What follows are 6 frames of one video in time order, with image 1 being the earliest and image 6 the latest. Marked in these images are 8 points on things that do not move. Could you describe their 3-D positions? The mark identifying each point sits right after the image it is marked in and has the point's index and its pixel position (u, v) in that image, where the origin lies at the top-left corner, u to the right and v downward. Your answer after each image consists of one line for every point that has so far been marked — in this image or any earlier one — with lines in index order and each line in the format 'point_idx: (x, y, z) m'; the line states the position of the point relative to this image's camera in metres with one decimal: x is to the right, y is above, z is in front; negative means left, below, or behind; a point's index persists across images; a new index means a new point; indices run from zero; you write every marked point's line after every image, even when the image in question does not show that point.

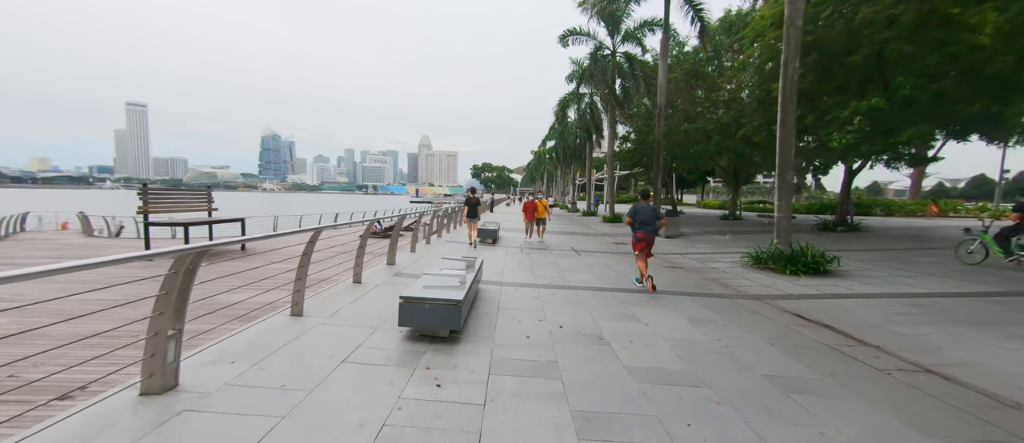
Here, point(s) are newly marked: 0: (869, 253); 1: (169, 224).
0: (+9.8, -0.9, +9.6) m
1: (-12.2, -0.1, +12.5) m
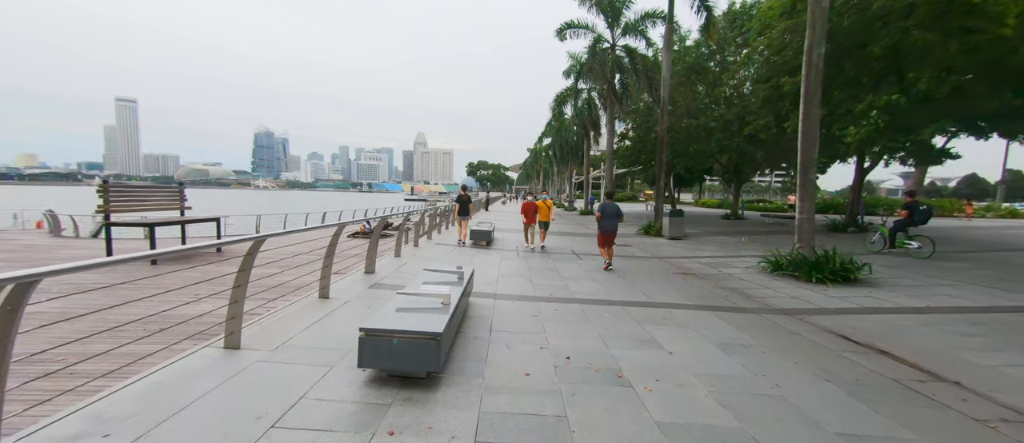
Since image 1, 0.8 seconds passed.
0: (+9.7, -0.9, +8.9) m
1: (-12.3, -0.1, +11.5) m
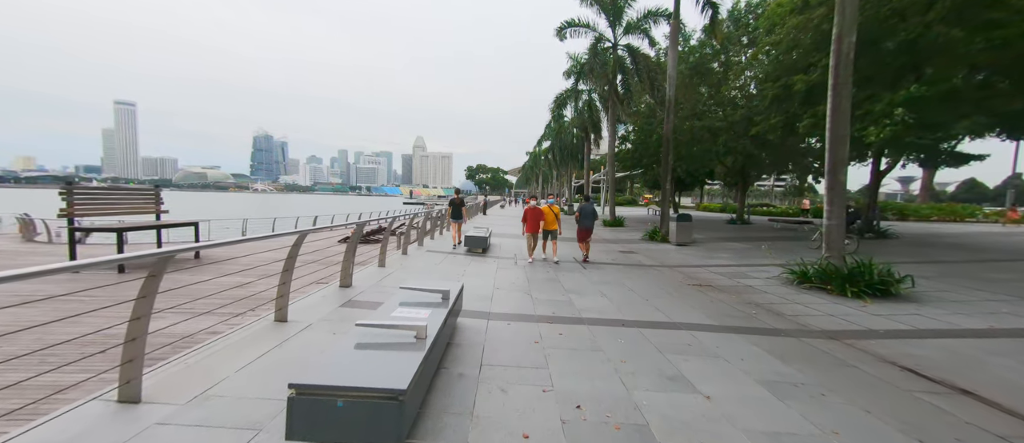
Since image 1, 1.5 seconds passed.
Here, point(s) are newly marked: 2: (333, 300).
0: (+9.6, -1.1, +8.2) m
1: (-12.4, -0.2, +10.7) m
2: (-2.5, -1.1, +4.9) m
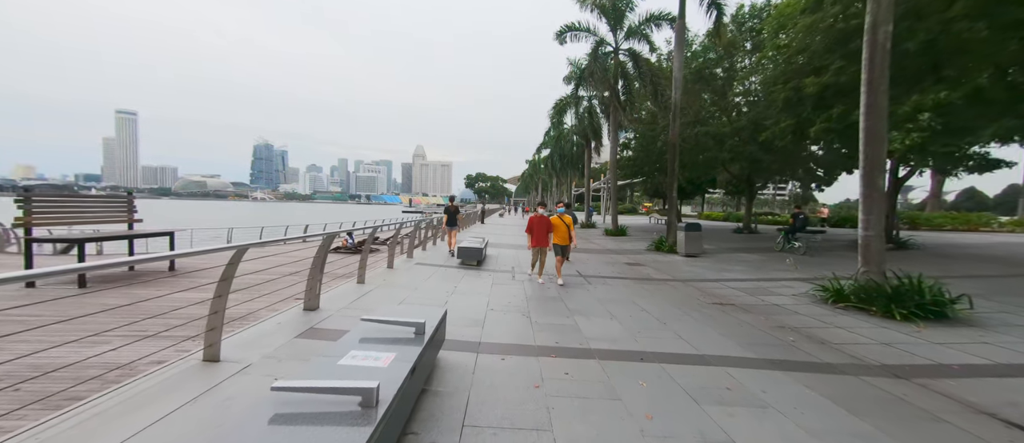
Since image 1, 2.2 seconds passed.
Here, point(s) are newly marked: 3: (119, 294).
0: (+9.6, -1.3, +7.4) m
1: (-12.5, -0.5, +9.9) m
2: (-2.6, -1.2, +4.1) m
3: (-8.5, -1.6, +7.6) m
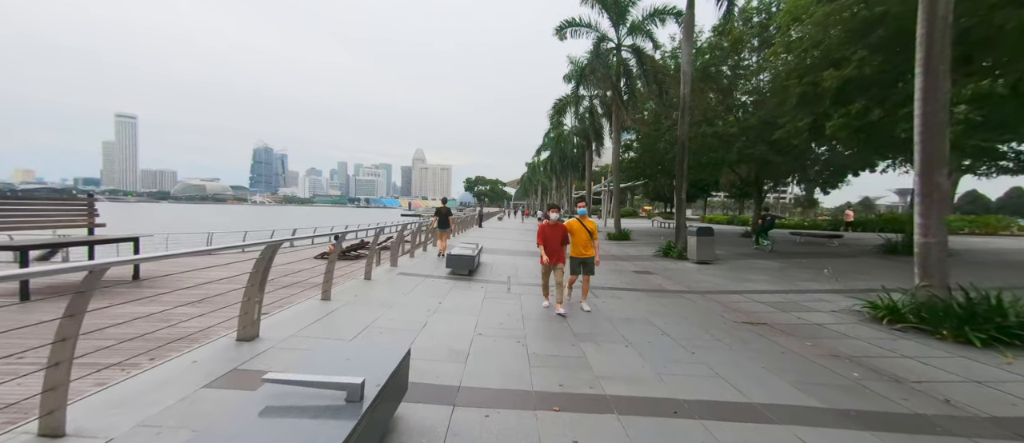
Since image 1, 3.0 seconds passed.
0: (+9.5, -1.4, +6.4) m
1: (-12.6, -0.6, +8.9) m
2: (-2.7, -1.3, +3.1) m
3: (-8.6, -1.7, +6.6) m
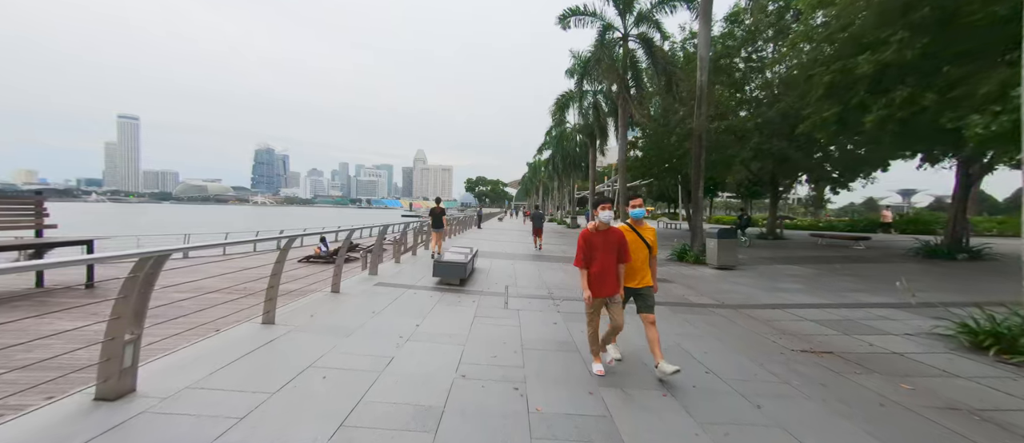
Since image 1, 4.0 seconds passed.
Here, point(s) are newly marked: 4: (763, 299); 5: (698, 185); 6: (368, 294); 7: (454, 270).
0: (+9.4, -1.4, +5.2) m
1: (-12.6, -0.6, +7.7) m
2: (-2.7, -1.3, +1.9) m
3: (-8.6, -1.7, +5.5) m
4: (+4.9, -1.5, +7.0) m
5: (+6.5, +1.1, +12.3) m
6: (-2.4, -1.2, +5.9) m
7: (-1.2, -1.0, +7.0) m
